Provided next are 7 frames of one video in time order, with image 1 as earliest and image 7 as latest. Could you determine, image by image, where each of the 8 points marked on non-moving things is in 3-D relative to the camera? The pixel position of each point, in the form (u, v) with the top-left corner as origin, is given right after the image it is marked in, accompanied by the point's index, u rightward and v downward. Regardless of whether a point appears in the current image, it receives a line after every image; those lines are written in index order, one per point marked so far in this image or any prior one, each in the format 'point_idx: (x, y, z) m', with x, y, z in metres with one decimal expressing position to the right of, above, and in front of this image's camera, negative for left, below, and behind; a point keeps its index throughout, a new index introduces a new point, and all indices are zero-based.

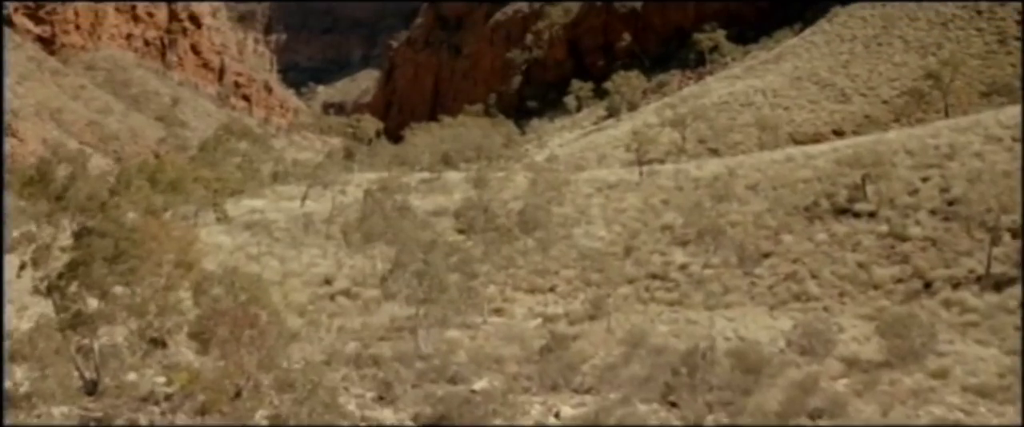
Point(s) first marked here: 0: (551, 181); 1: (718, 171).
0: (+0.6, +0.5, +19.3) m
1: (+3.0, +0.6, +18.2) m
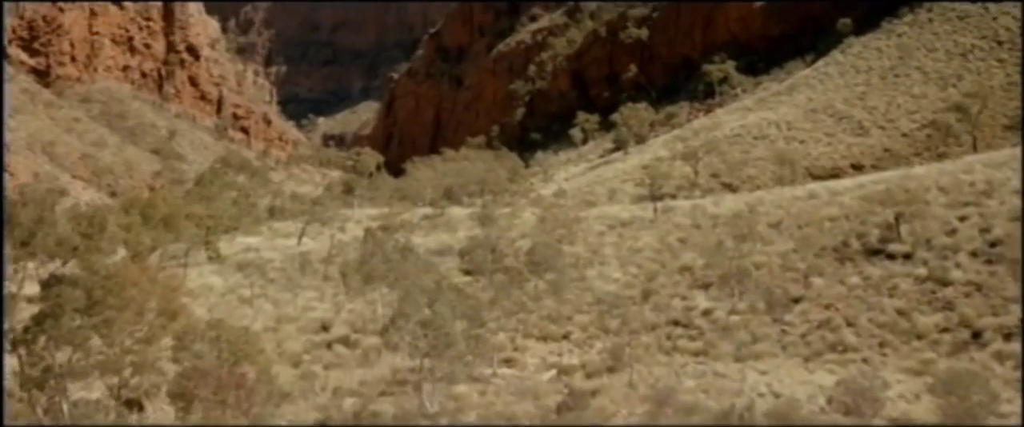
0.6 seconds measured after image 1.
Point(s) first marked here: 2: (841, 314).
0: (+0.7, -0.1, +18.4) m
1: (+3.2, +0.1, +17.2) m
2: (+3.3, -1.0, +12.2) m
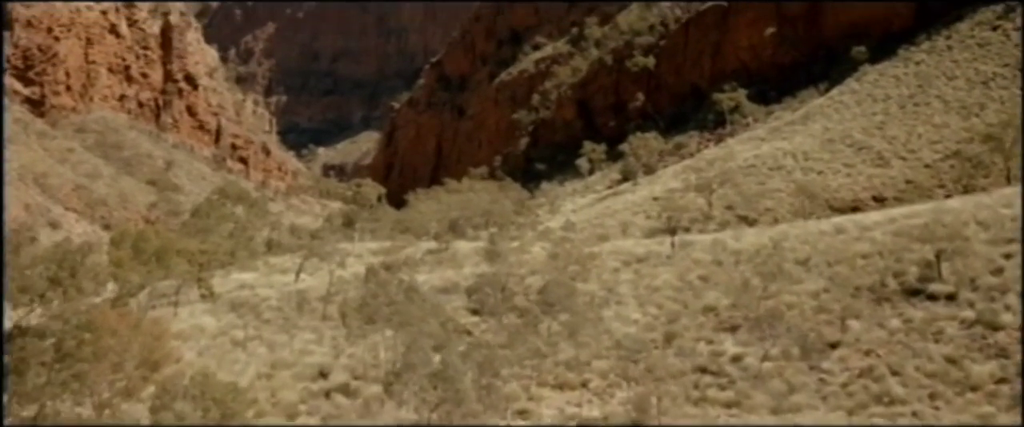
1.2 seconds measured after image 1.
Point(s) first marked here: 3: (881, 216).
0: (+0.9, -0.6, +17.4) m
1: (+3.3, -0.4, +16.3) m
2: (+3.4, -1.4, +11.2) m
3: (+4.9, 0.0, +16.5) m
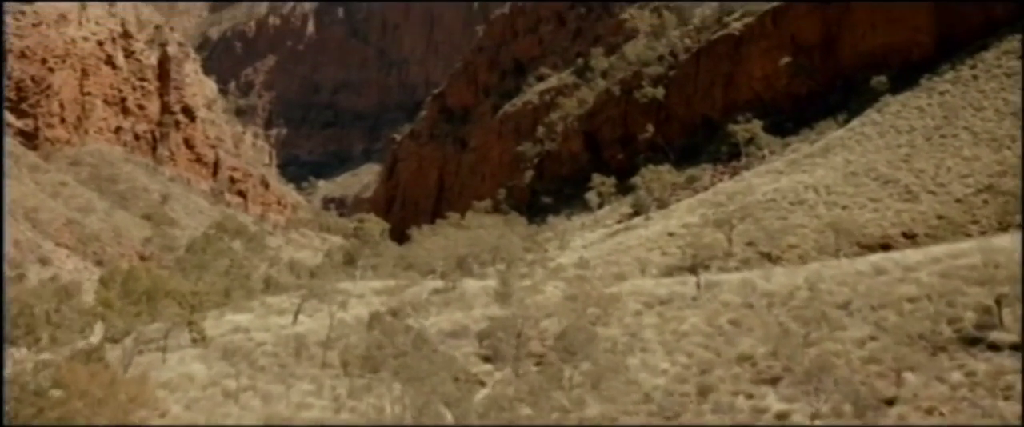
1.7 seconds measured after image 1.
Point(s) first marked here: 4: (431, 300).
0: (+1.0, -1.1, +16.2) m
1: (+3.5, -0.9, +15.1) m
2: (+3.6, -1.7, +10.1) m
3: (+5.1, -0.5, +15.3) m
4: (-1.2, -1.3, +18.0) m
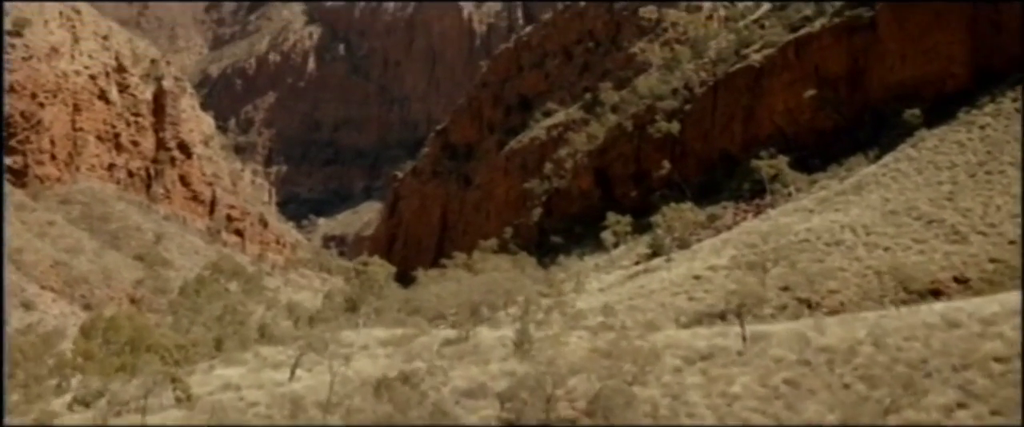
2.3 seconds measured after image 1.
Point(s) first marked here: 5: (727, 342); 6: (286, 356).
0: (+1.3, -1.6, +14.5) m
1: (+3.7, -1.4, +13.4) m
2: (+3.8, -2.0, +8.3) m
3: (+5.4, -1.0, +13.6) m
4: (-0.9, -1.8, +16.3) m
5: (+2.6, -1.5, +14.6) m
6: (-3.2, -2.0, +17.5) m
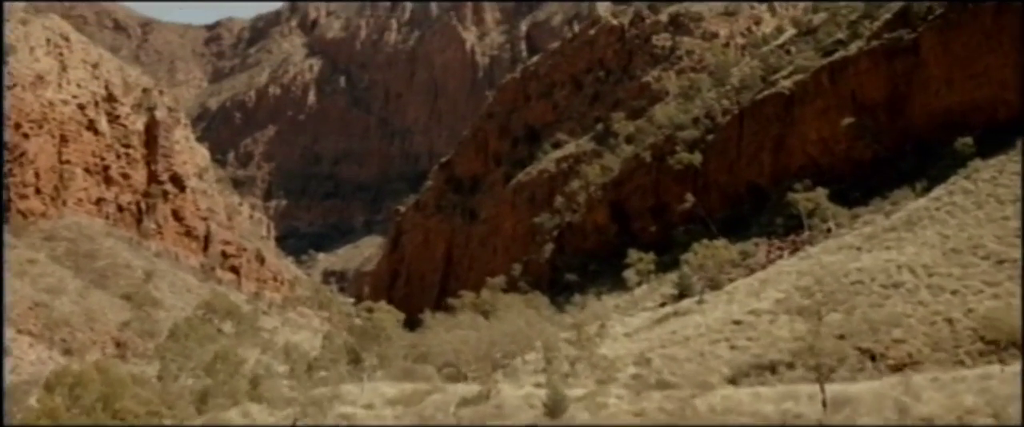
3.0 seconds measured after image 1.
0: (+1.6, -2.0, +12.2) m
1: (+4.1, -1.8, +11.1) m
2: (+4.2, -2.3, +6.0) m
3: (+5.7, -1.4, +11.3) m
4: (-0.6, -2.3, +14.0) m
5: (+2.9, -1.9, +12.3) m
6: (-2.9, -2.5, +15.1) m
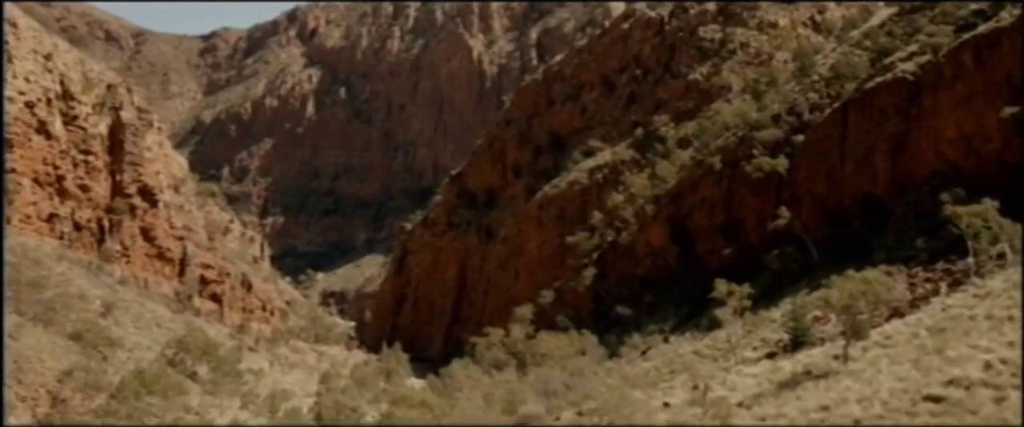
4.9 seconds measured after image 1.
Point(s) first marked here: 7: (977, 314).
0: (+2.6, -2.1, +5.3) m
1: (+5.0, -1.9, +4.2) m
2: (+5.1, -2.3, -0.9) m
3: (+6.6, -1.5, +4.4) m
4: (+0.4, -2.5, +7.0) m
5: (+3.8, -2.1, +5.4) m
6: (-1.9, -2.7, +8.2) m
7: (+6.3, -1.4, +16.8) m
